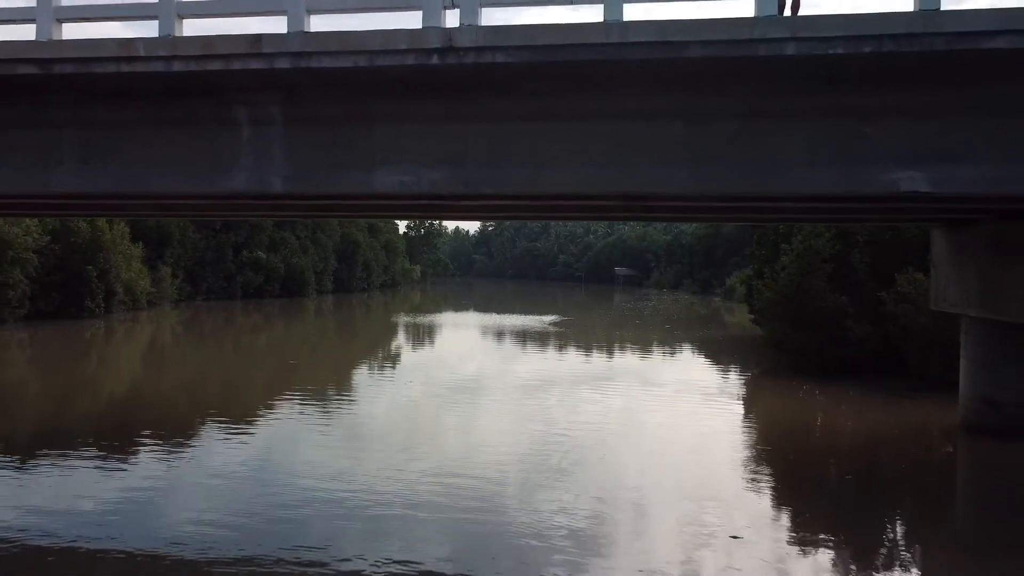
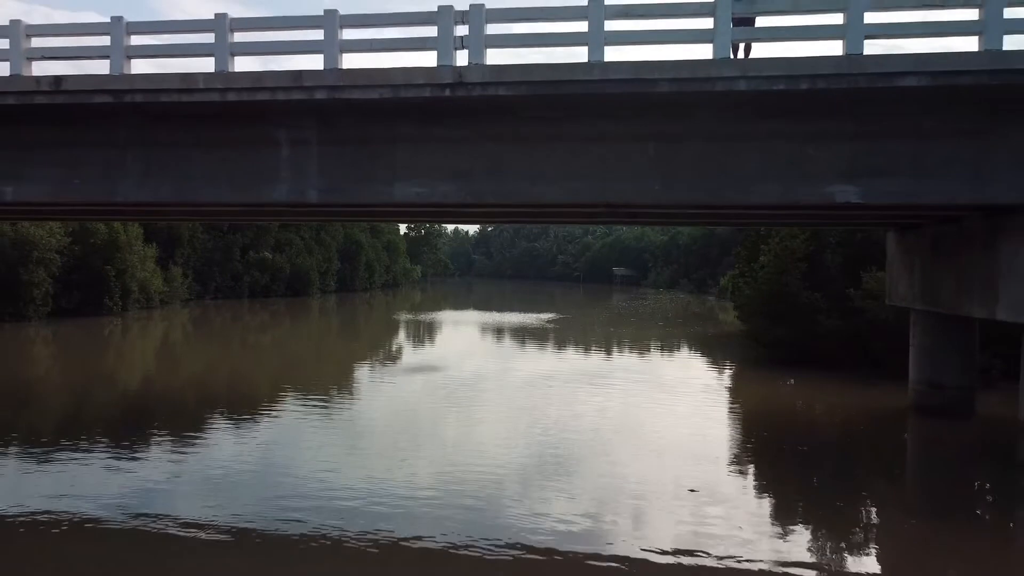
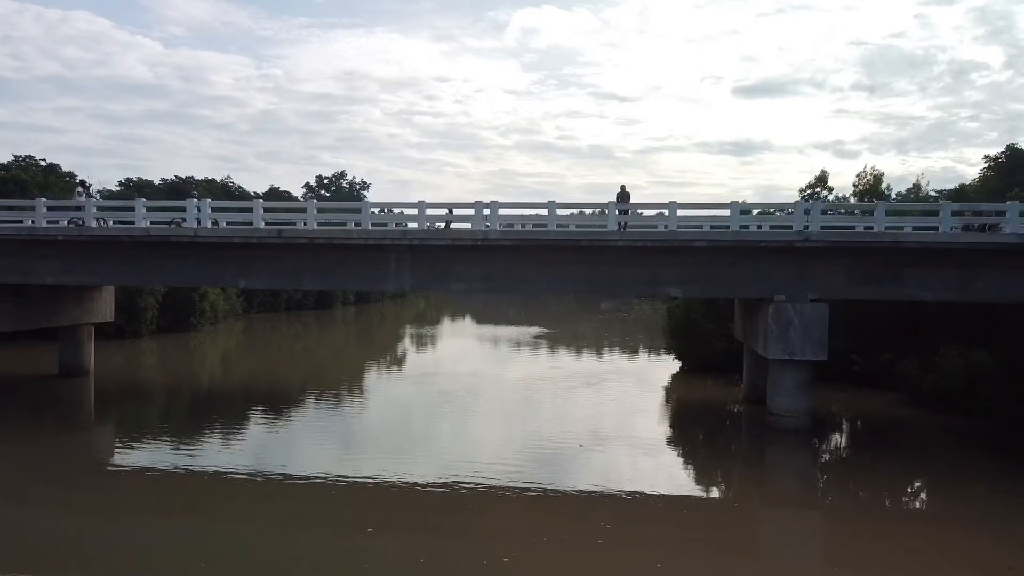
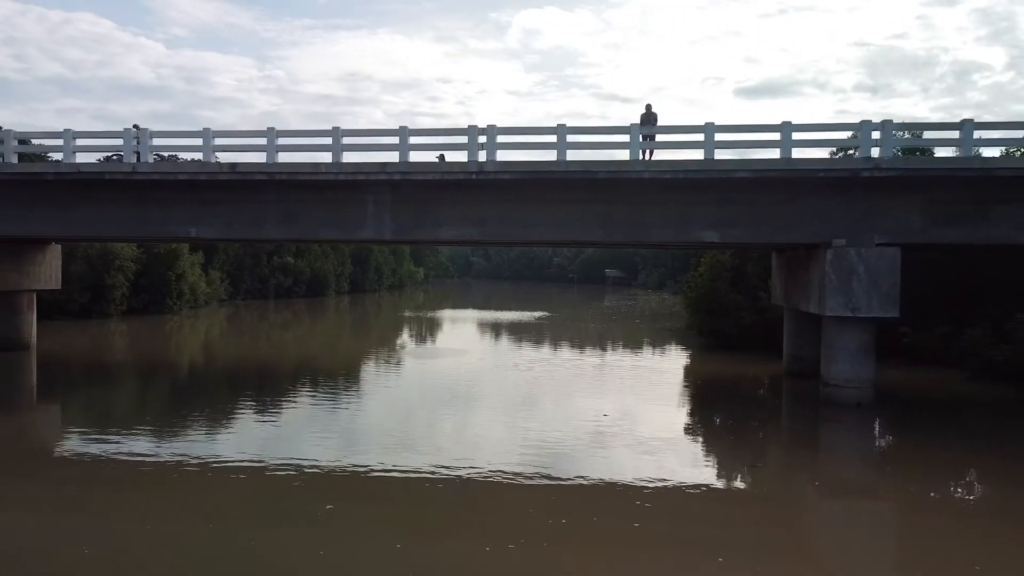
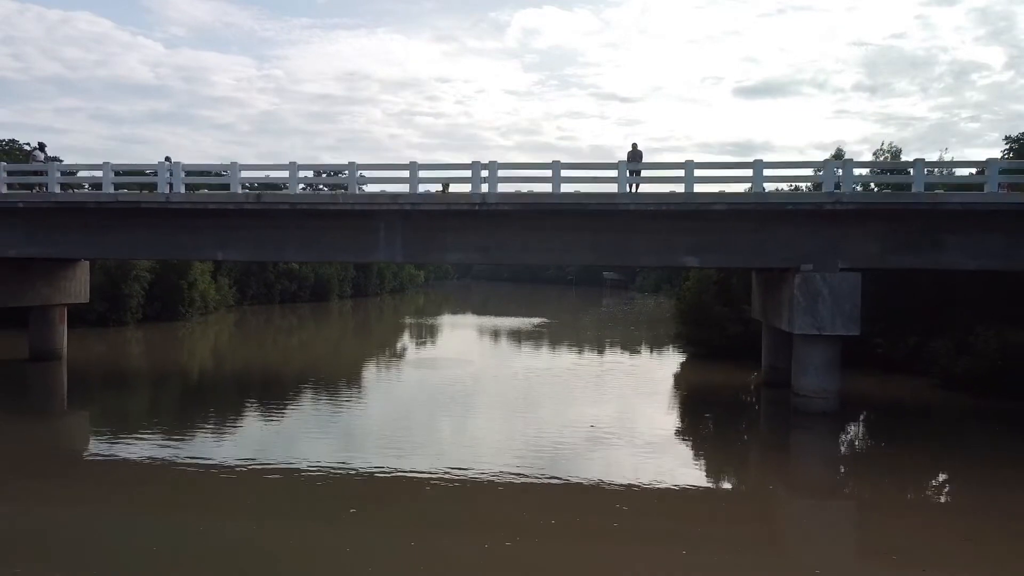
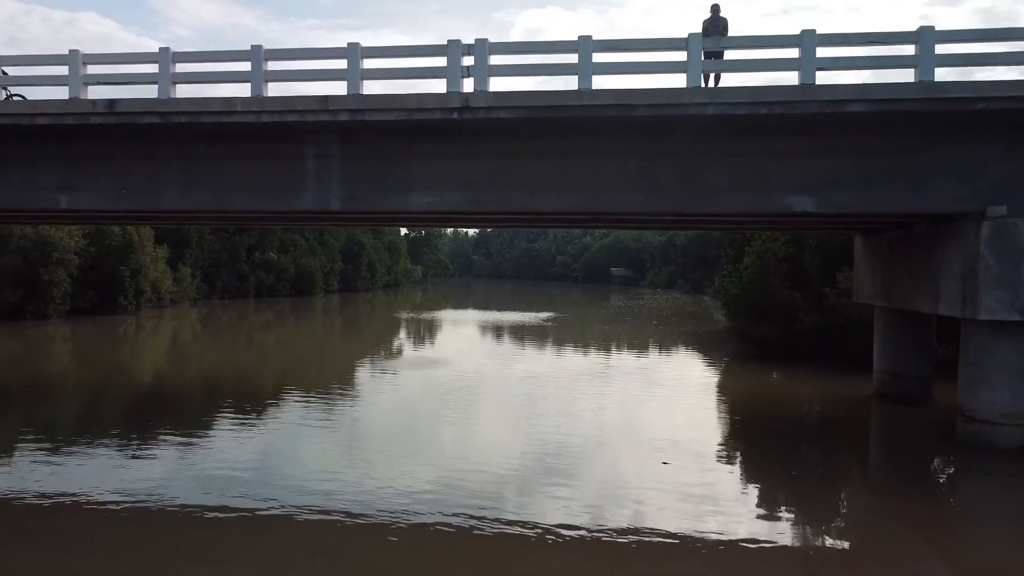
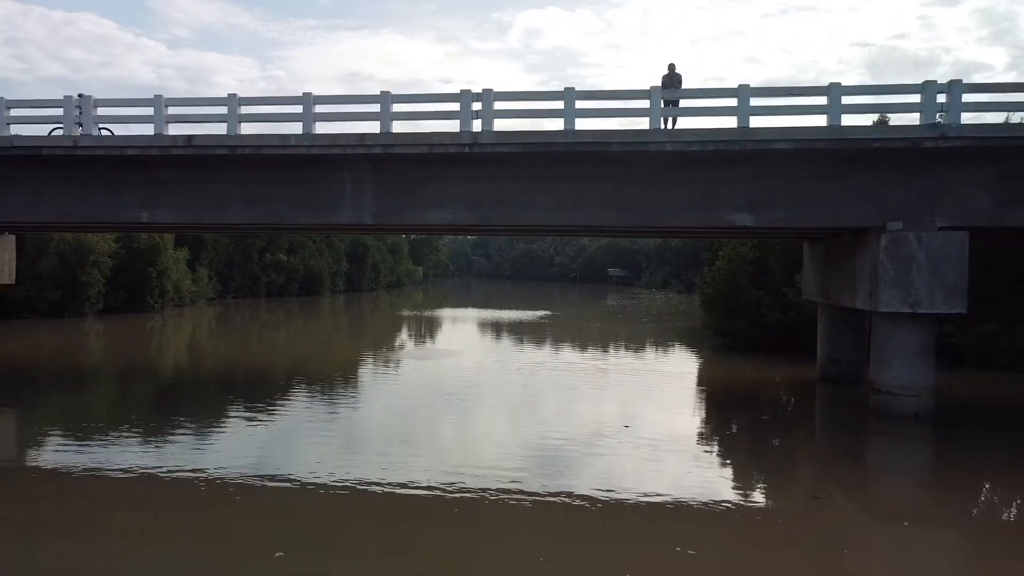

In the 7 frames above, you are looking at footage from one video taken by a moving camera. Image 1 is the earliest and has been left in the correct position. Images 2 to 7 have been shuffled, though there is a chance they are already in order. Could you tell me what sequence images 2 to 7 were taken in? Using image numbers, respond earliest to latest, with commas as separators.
2, 6, 7, 4, 5, 3
